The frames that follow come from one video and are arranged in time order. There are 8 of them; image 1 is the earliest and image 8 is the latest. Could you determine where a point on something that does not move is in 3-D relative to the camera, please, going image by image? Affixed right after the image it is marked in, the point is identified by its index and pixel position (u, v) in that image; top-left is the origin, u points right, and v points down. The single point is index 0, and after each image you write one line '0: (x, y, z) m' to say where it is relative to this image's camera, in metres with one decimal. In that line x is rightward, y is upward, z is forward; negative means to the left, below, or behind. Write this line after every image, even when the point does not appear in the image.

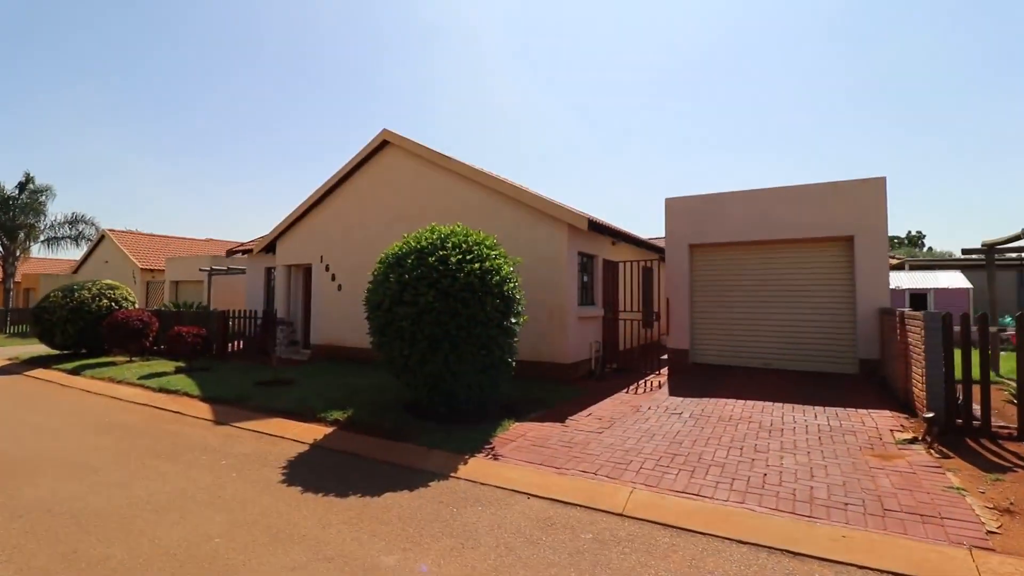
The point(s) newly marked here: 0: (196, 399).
0: (-5.9, -2.1, +9.2) m
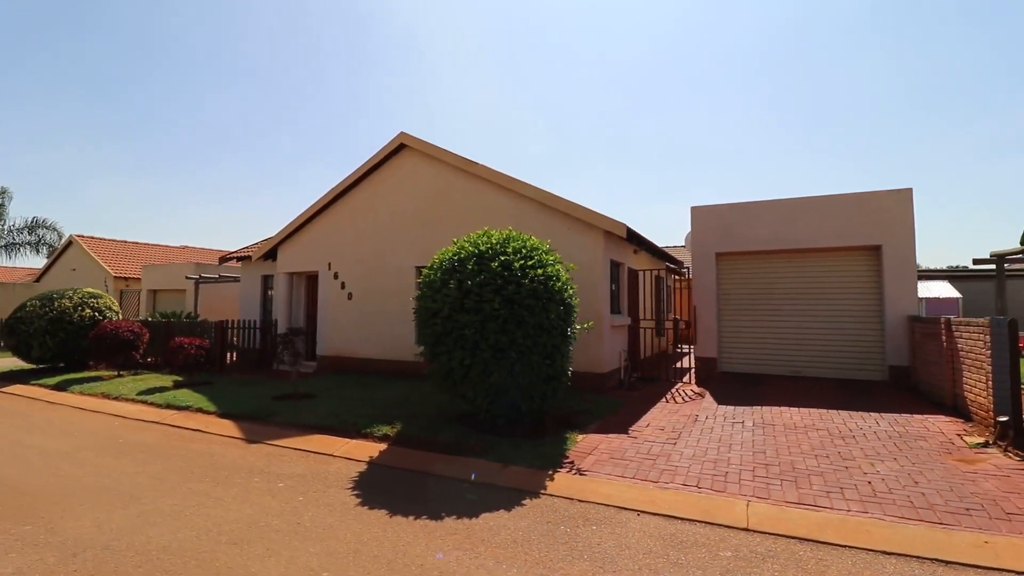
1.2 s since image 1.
0: (-5.1, -2.2, +8.5) m
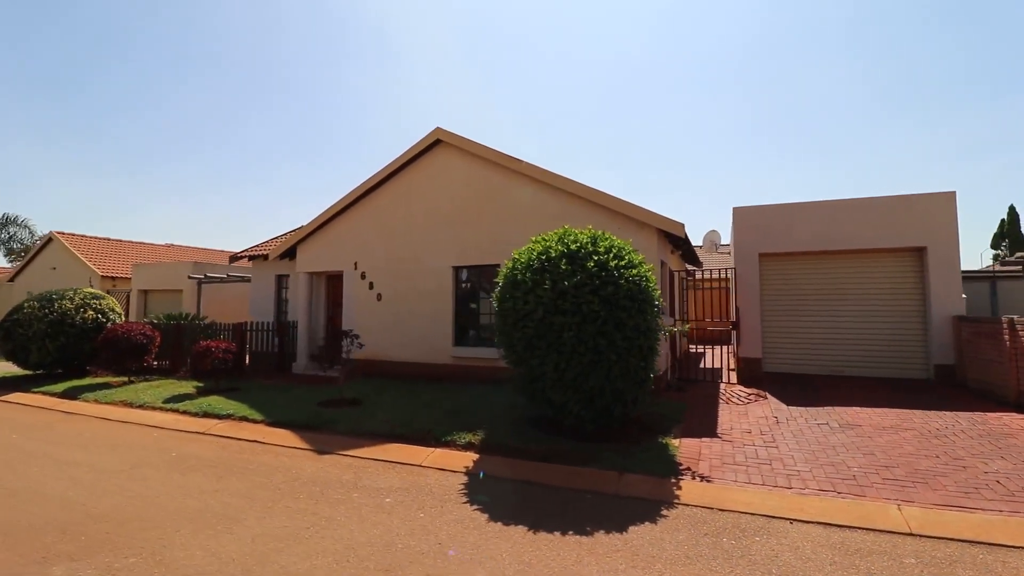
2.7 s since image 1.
0: (-4.0, -2.2, +7.9) m
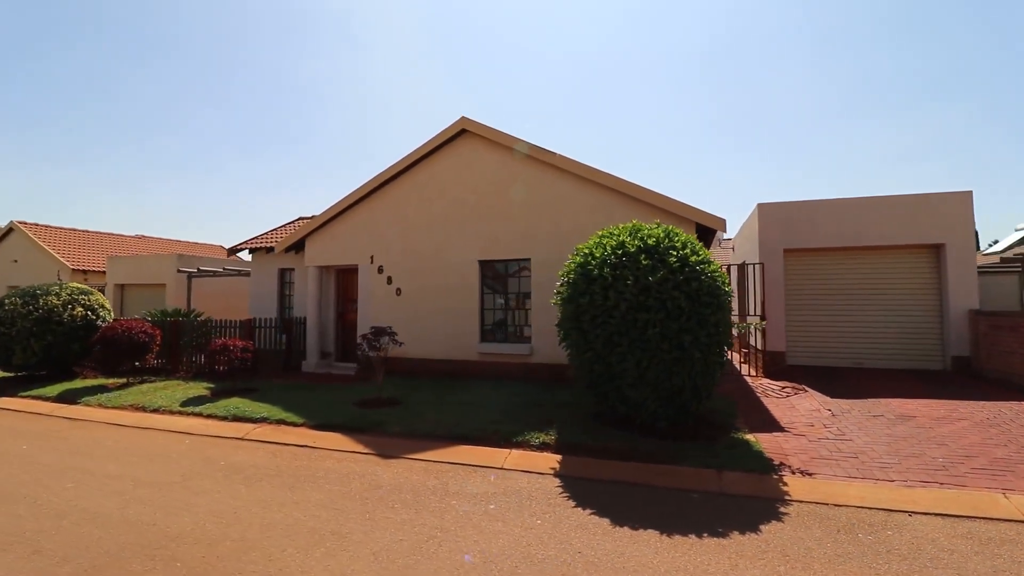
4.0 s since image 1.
0: (-3.0, -2.2, +7.4) m
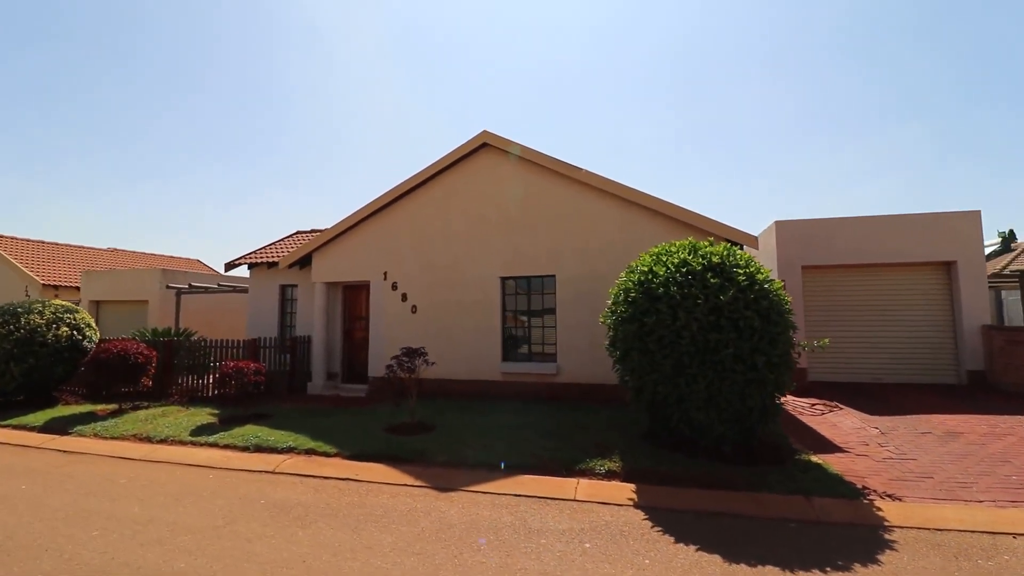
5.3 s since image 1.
0: (-2.3, -2.4, +6.9) m
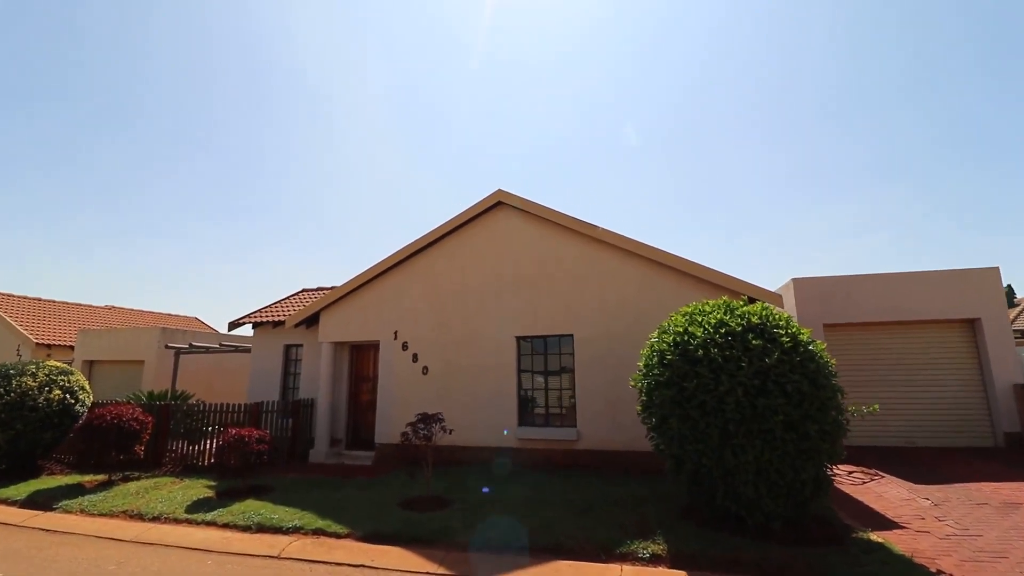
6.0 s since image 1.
0: (-1.9, -3.3, +6.2) m
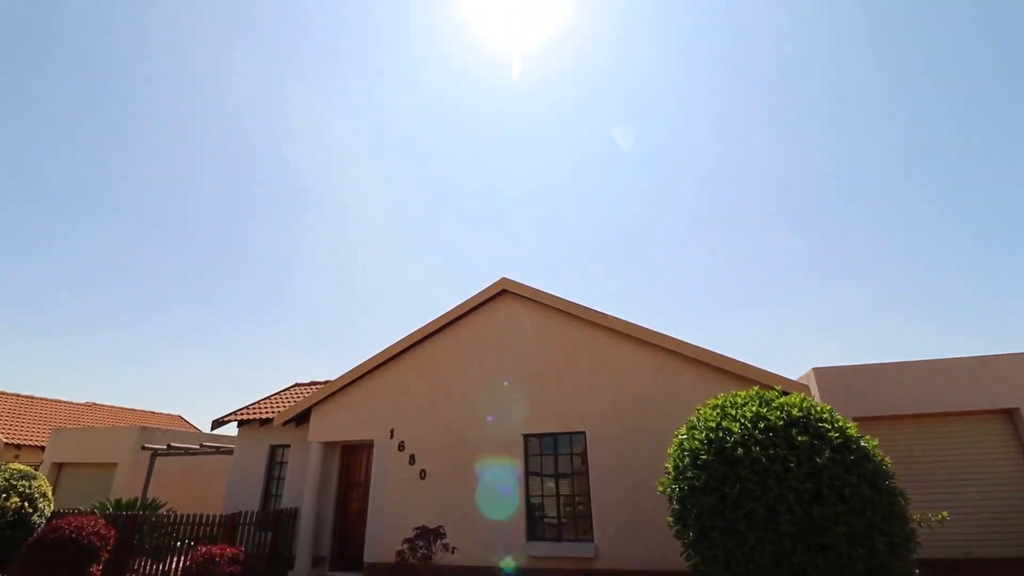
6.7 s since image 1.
0: (-1.7, -4.3, +5.0) m
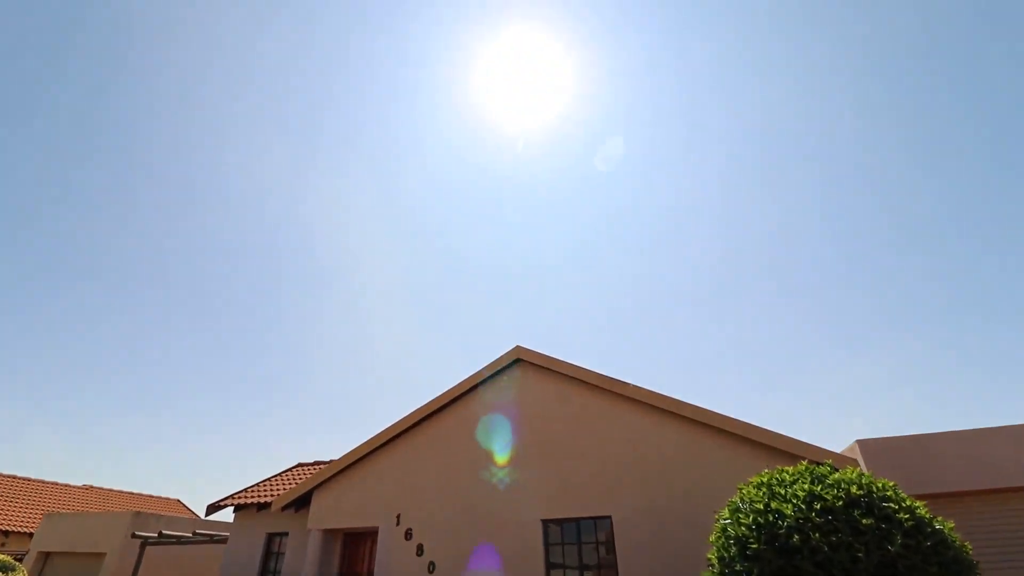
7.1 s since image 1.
0: (-1.5, -4.8, +4.0) m
